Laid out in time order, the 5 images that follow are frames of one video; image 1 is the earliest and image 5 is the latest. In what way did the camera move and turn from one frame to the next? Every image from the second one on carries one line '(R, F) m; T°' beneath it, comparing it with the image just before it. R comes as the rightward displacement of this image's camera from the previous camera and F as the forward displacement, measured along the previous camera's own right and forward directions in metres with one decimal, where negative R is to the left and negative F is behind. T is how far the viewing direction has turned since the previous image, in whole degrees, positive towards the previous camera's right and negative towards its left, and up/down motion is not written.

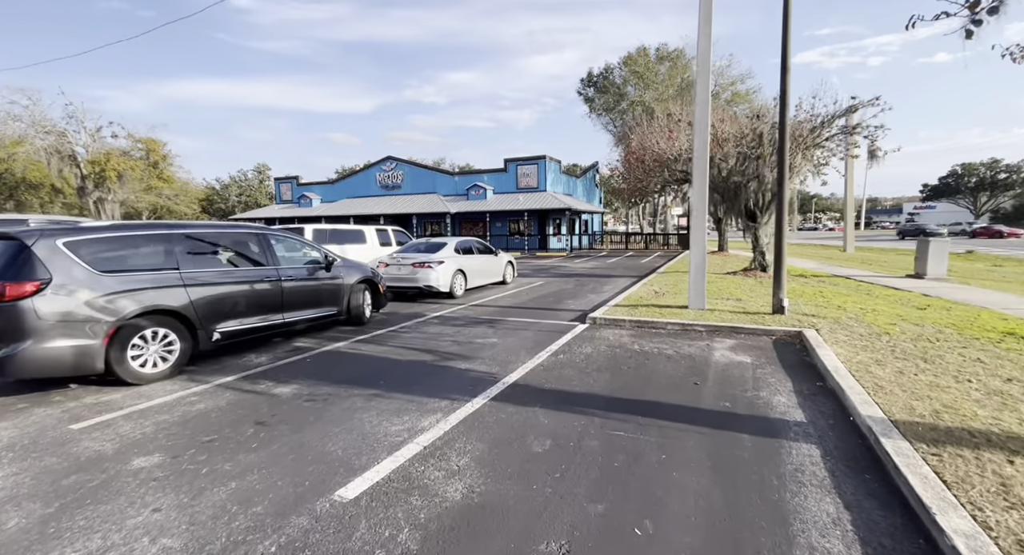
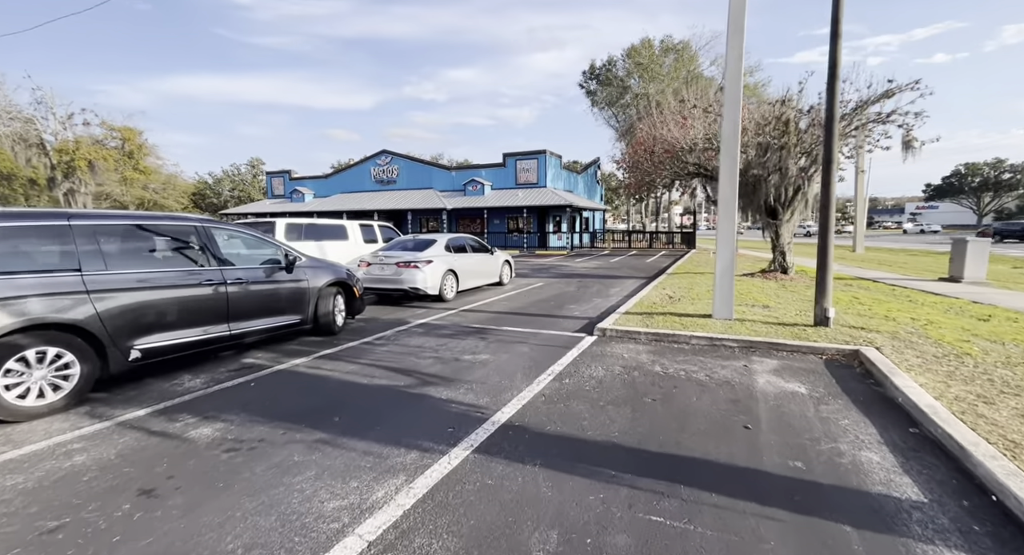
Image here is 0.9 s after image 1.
(0.0, +1.1) m; 0°
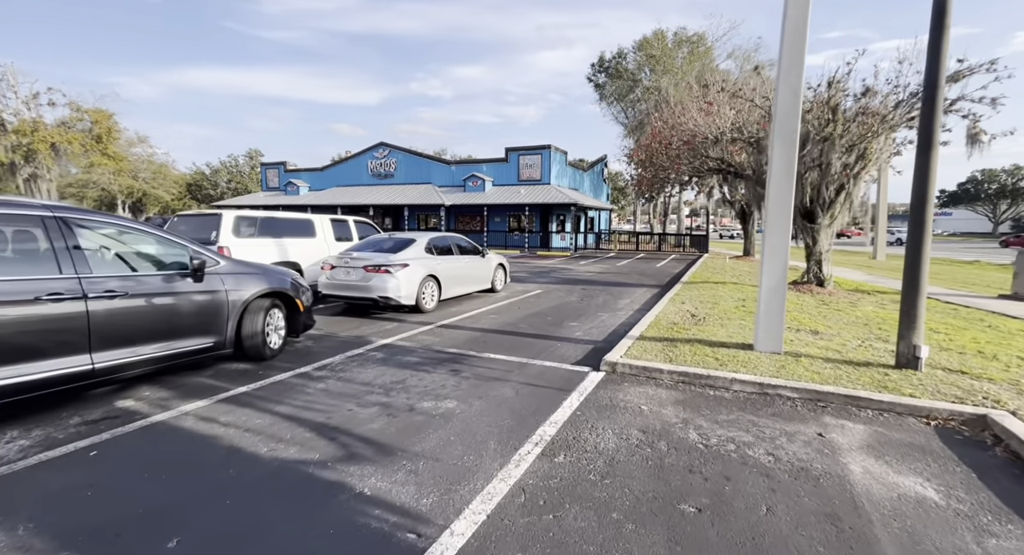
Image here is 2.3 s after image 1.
(+0.2, +1.6) m; 0°
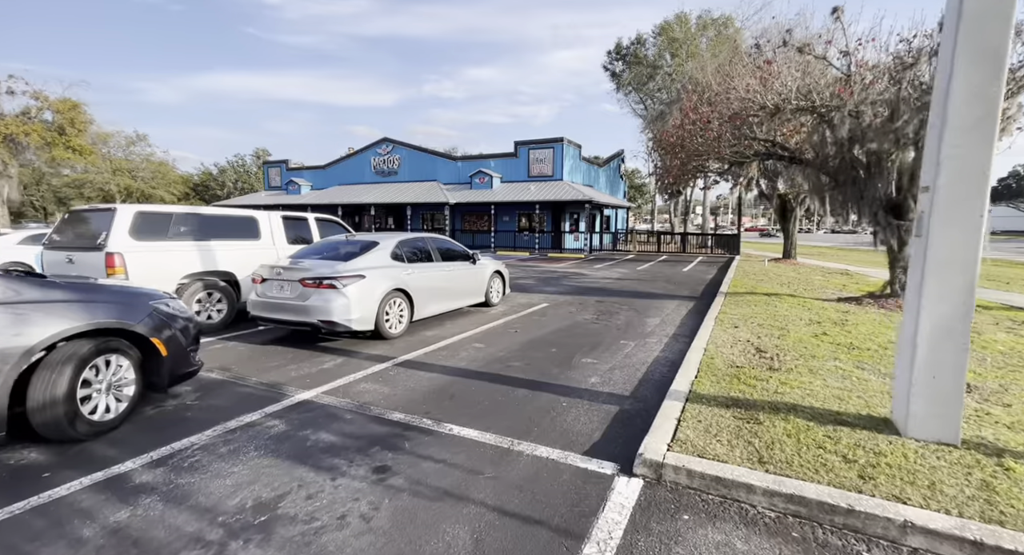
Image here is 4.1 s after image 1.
(+0.3, +2.2) m; -2°
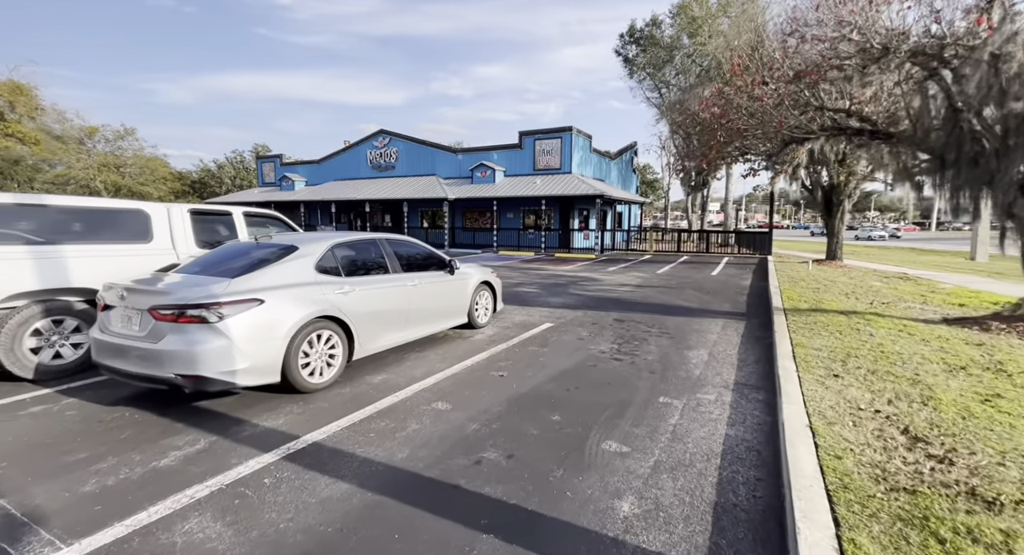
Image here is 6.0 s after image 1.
(+0.2, +2.2) m; -1°
